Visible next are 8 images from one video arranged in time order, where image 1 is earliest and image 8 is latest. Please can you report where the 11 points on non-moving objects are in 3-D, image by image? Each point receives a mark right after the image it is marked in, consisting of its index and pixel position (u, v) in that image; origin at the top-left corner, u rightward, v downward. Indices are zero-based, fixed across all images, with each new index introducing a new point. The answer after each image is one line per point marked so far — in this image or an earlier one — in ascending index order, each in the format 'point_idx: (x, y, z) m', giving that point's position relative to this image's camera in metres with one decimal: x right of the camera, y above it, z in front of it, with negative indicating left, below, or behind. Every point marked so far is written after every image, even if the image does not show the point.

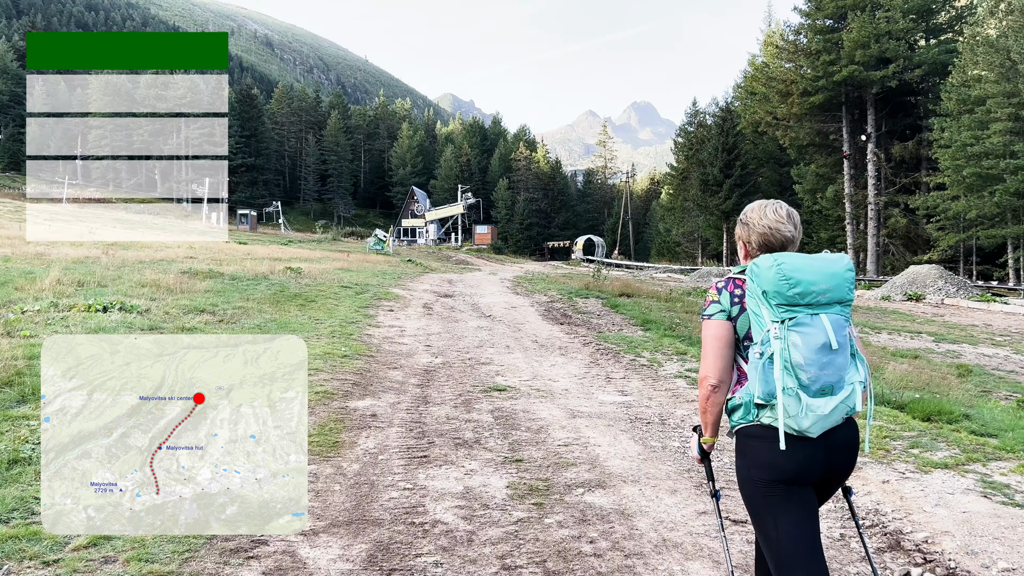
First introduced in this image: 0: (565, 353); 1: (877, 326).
0: (+0.8, -1.0, +11.9) m
1: (+8.7, -0.9, +18.7) m
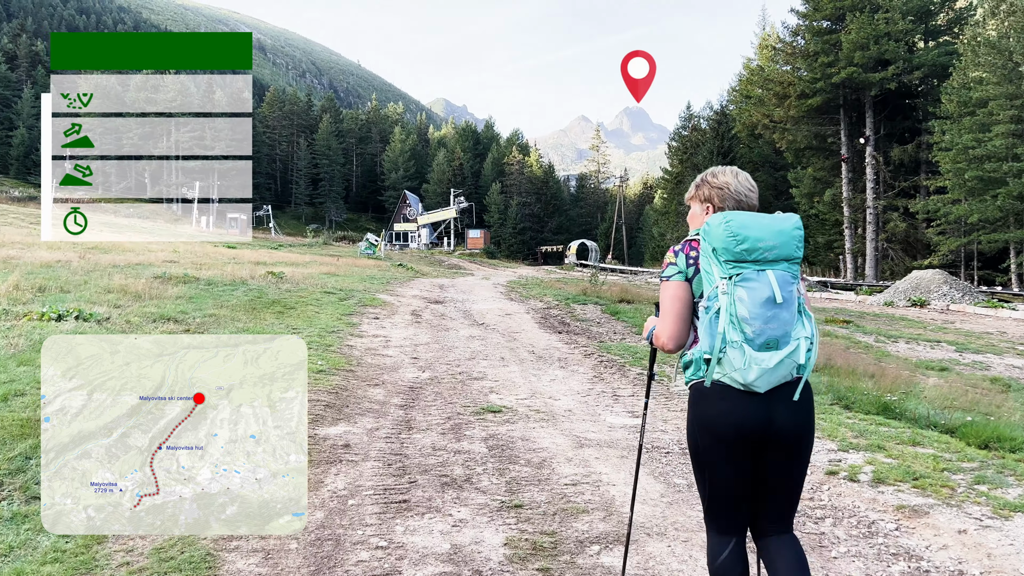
0: (+0.7, -1.1, +10.8) m
1: (+8.6, -1.0, +17.7) m
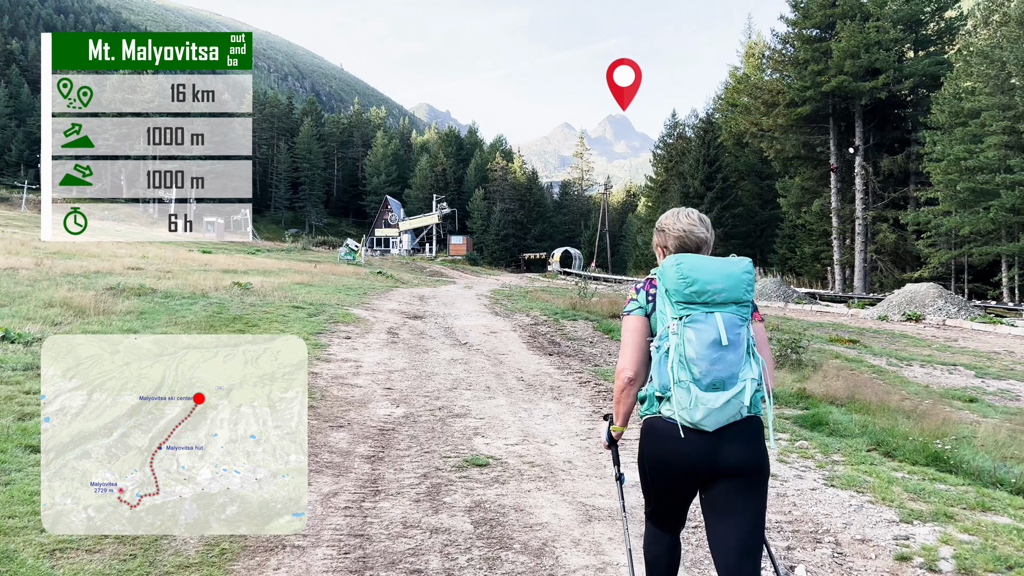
0: (+0.6, -1.4, +9.6) m
1: (+8.3, -1.4, +16.7) m
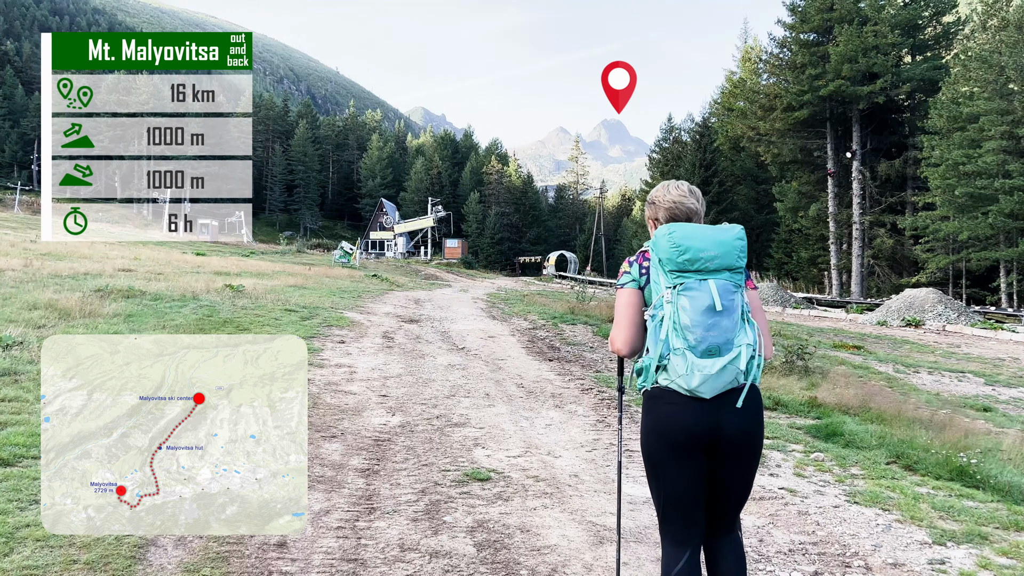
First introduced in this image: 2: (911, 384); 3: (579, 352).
0: (+0.6, -1.4, +9.2) m
1: (+8.2, -1.5, +16.3) m
2: (+6.3, -1.5, +12.2) m
3: (+1.2, -1.1, +13.4) m
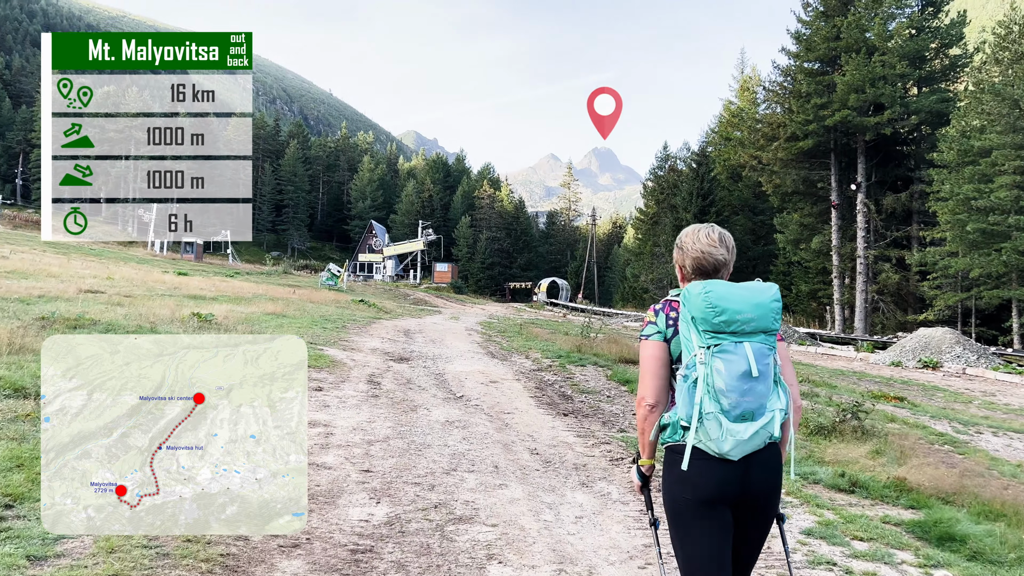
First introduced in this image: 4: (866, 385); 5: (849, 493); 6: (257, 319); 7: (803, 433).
0: (+0.7, -1.9, +7.4) m
1: (+8.3, -2.4, +14.6) m
2: (+6.4, -2.2, +10.4) m
3: (+1.2, -1.7, +11.6) m
4: (+8.6, -2.4, +19.0) m
5: (+3.3, -2.0, +7.5) m
6: (-6.0, -0.7, +18.4) m
7: (+3.9, -1.9, +10.5) m
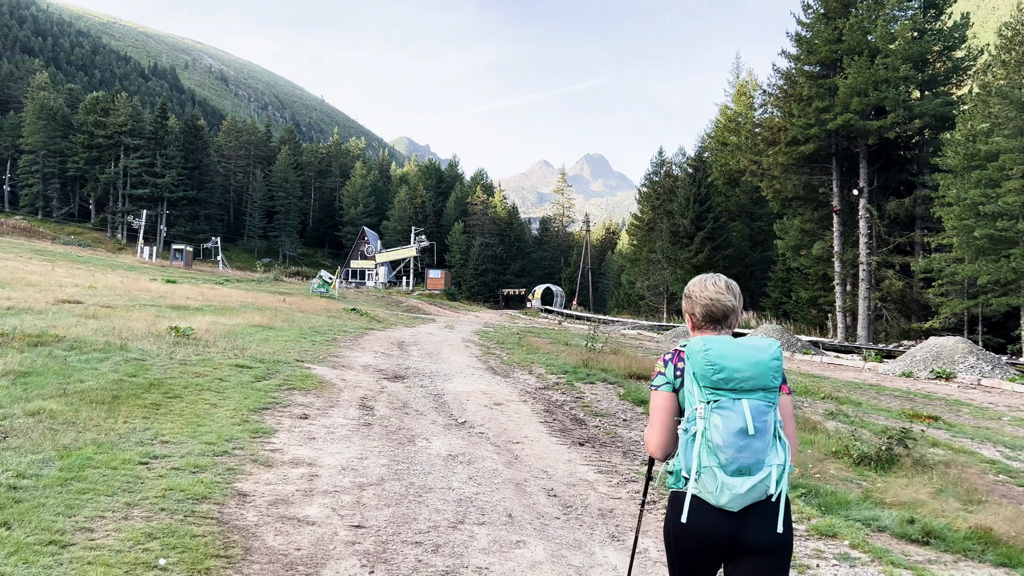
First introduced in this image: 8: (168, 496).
0: (+0.8, -2.0, +6.3) m
1: (+8.3, -2.6, +13.5) m
2: (+6.5, -2.3, +9.3) m
3: (+1.3, -1.9, +10.4) m
4: (+8.6, -2.6, +17.9) m
5: (+3.4, -2.1, +6.4) m
6: (-6.0, -1.0, +17.2) m
7: (+4.0, -2.1, +9.4) m
8: (-2.6, -1.6, +5.9) m
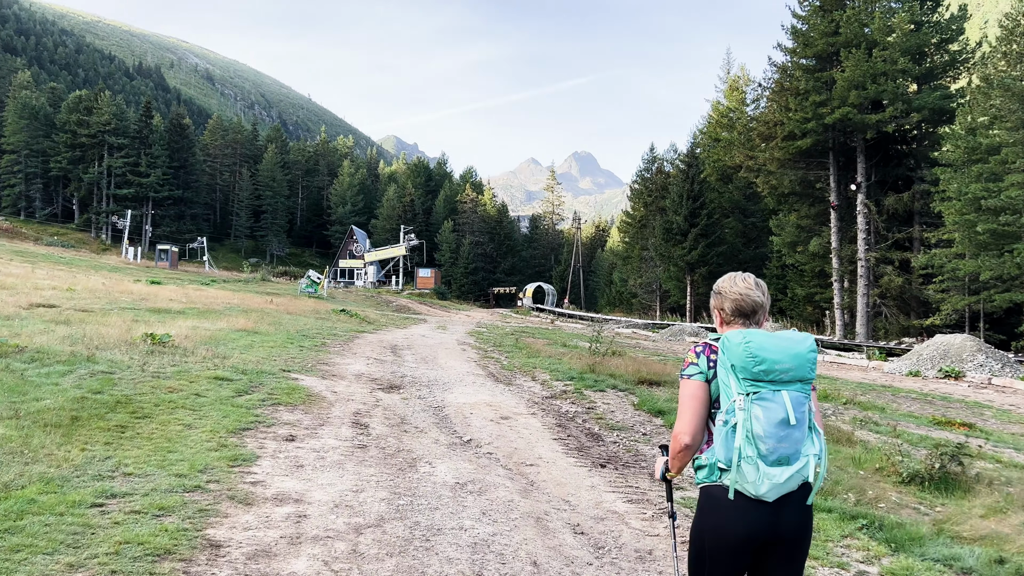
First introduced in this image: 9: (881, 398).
0: (+1.0, -2.0, +5.2) m
1: (+8.4, -2.5, +12.6) m
2: (+6.6, -2.3, +8.4) m
3: (+1.5, -1.9, +9.4) m
4: (+8.6, -2.6, +17.0) m
5: (+3.6, -2.1, +5.5) m
6: (-6.0, -1.0, +16.1) m
7: (+4.2, -2.1, +8.5) m
8: (-2.4, -1.6, +4.8) m
9: (+8.8, -2.6, +18.4) m
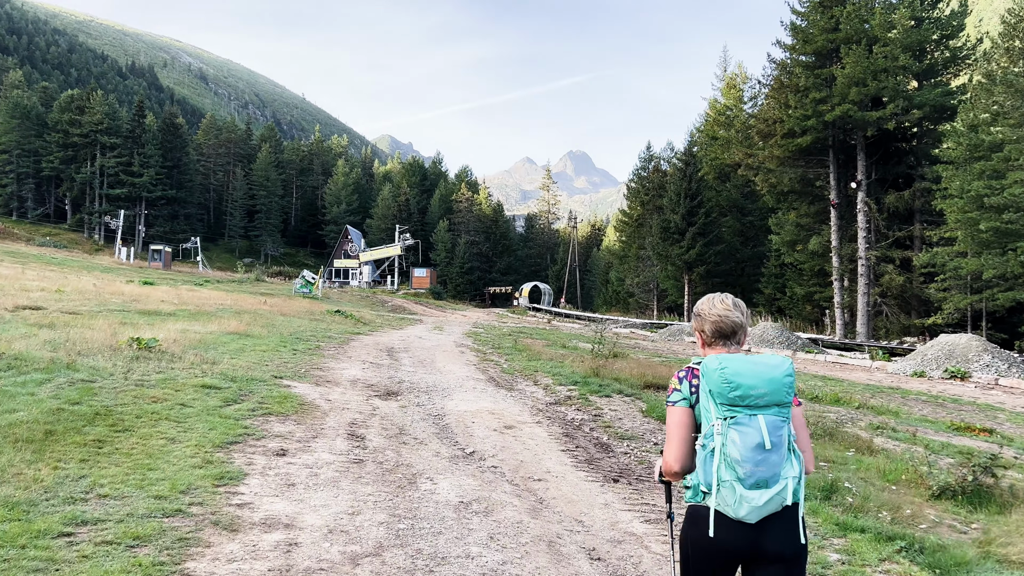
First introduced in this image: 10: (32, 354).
0: (+1.1, -2.1, +4.7) m
1: (+8.5, -2.5, +12.2) m
2: (+6.7, -2.3, +7.9) m
3: (+1.5, -1.9, +8.9) m
4: (+8.7, -2.6, +16.6) m
5: (+3.7, -2.2, +5.0) m
6: (-6.0, -1.1, +15.6) m
7: (+4.2, -2.1, +8.0) m
8: (-2.3, -1.7, +4.3) m
9: (+8.9, -2.6, +18.0) m
10: (-6.9, -0.9, +11.2) m
